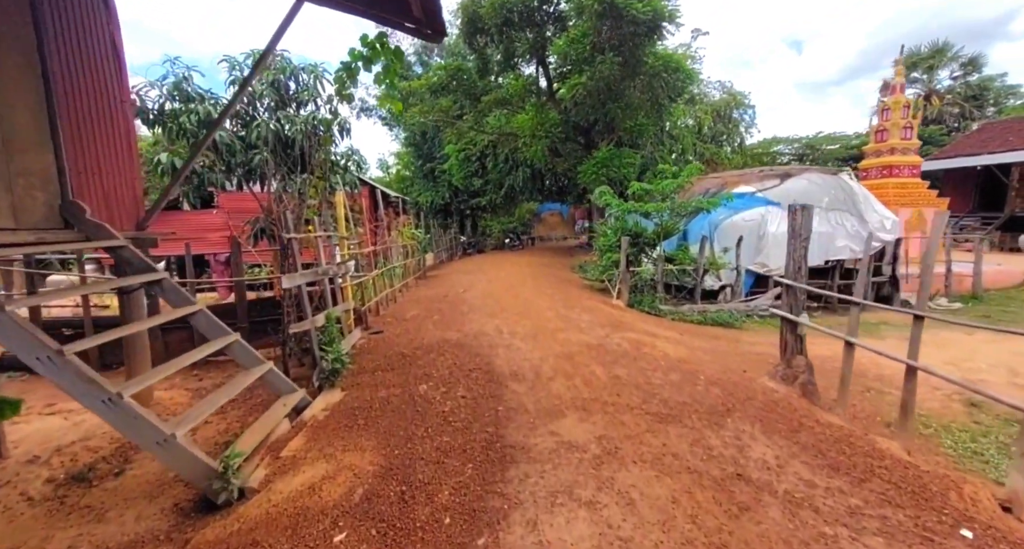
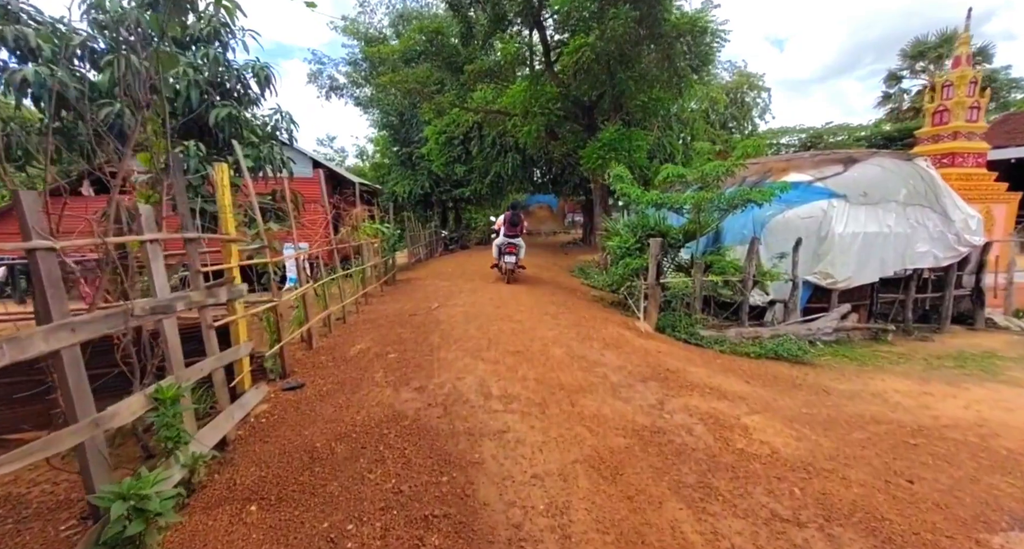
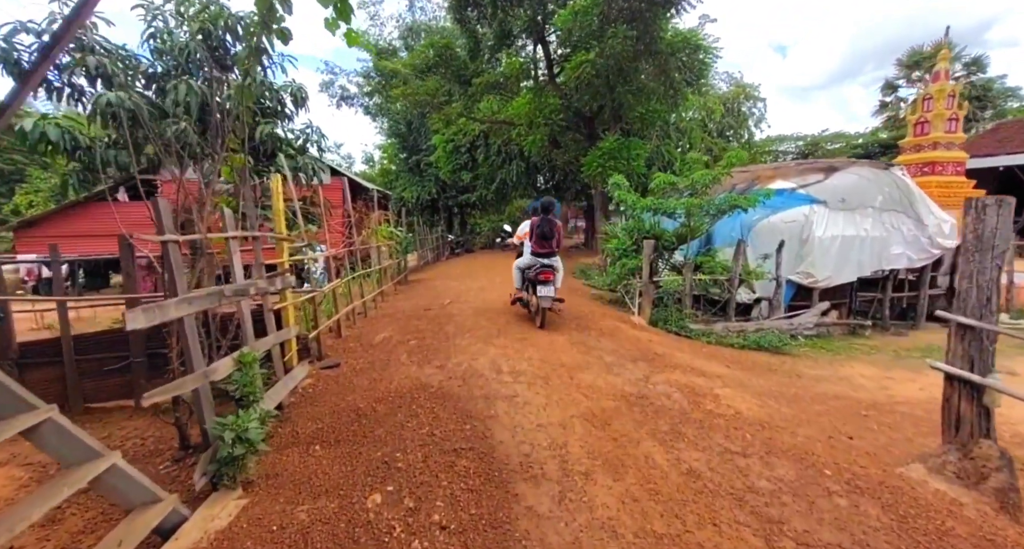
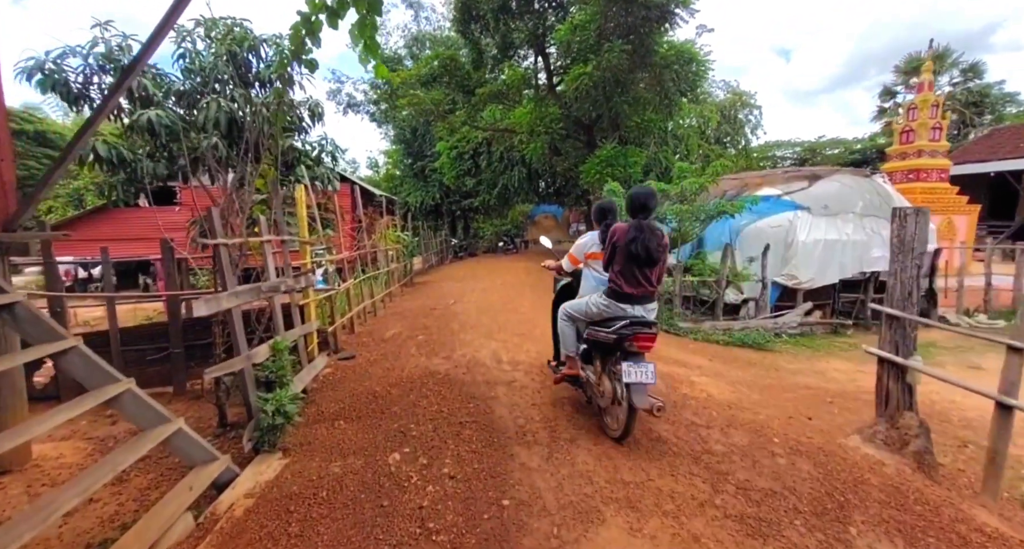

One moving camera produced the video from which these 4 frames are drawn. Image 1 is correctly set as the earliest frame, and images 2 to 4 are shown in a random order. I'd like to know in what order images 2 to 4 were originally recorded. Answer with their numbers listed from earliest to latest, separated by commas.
4, 3, 2
